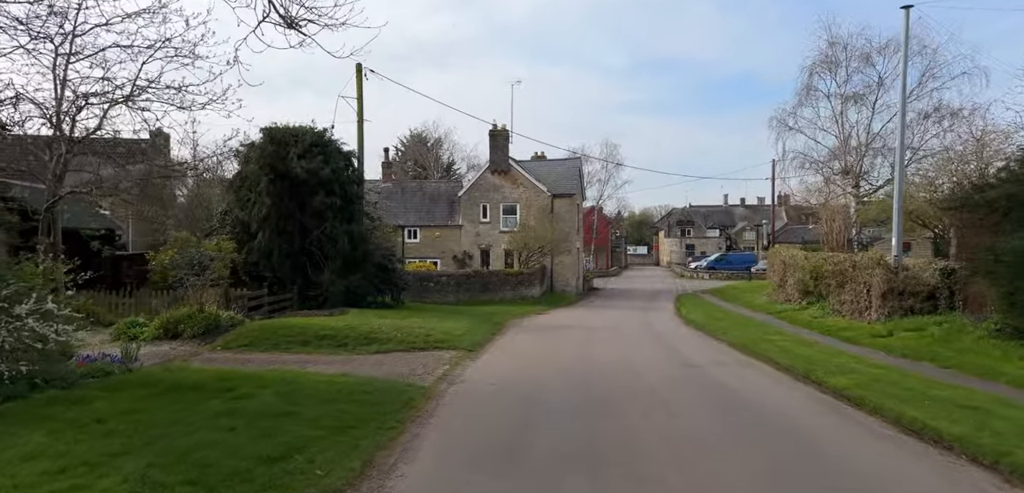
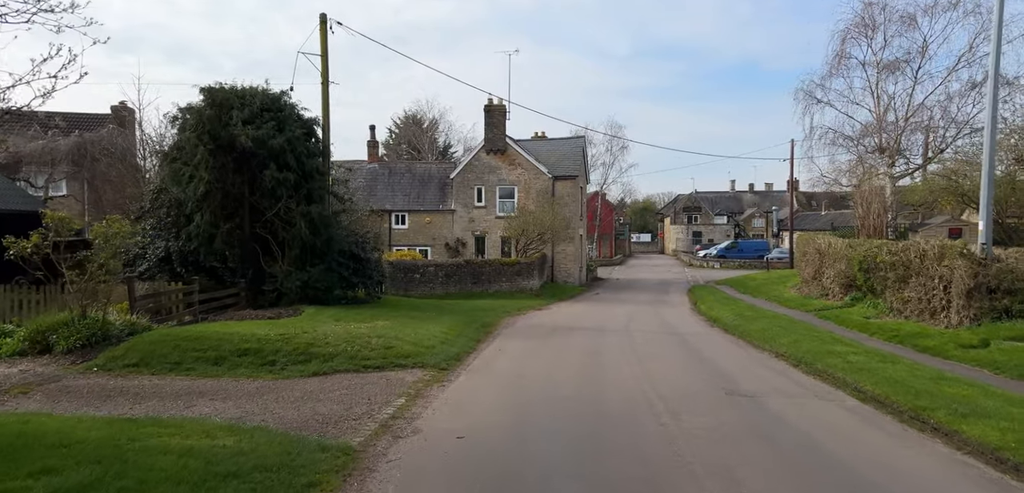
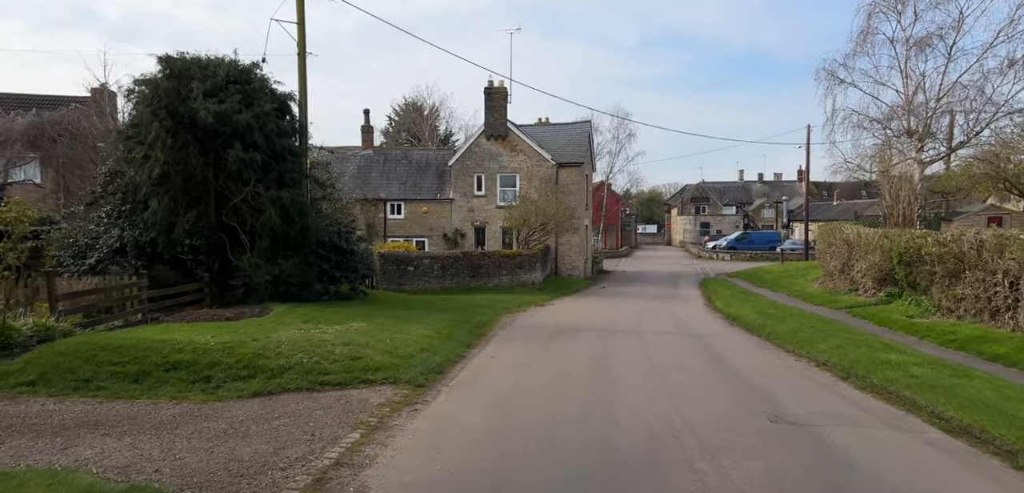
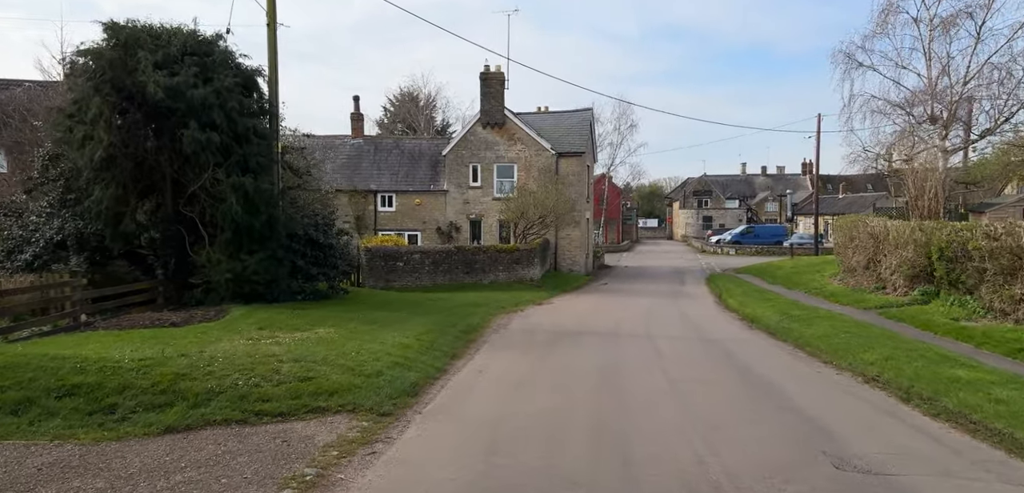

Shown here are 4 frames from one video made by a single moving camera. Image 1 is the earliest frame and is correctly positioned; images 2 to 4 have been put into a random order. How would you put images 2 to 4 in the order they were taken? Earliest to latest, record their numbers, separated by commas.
2, 3, 4
